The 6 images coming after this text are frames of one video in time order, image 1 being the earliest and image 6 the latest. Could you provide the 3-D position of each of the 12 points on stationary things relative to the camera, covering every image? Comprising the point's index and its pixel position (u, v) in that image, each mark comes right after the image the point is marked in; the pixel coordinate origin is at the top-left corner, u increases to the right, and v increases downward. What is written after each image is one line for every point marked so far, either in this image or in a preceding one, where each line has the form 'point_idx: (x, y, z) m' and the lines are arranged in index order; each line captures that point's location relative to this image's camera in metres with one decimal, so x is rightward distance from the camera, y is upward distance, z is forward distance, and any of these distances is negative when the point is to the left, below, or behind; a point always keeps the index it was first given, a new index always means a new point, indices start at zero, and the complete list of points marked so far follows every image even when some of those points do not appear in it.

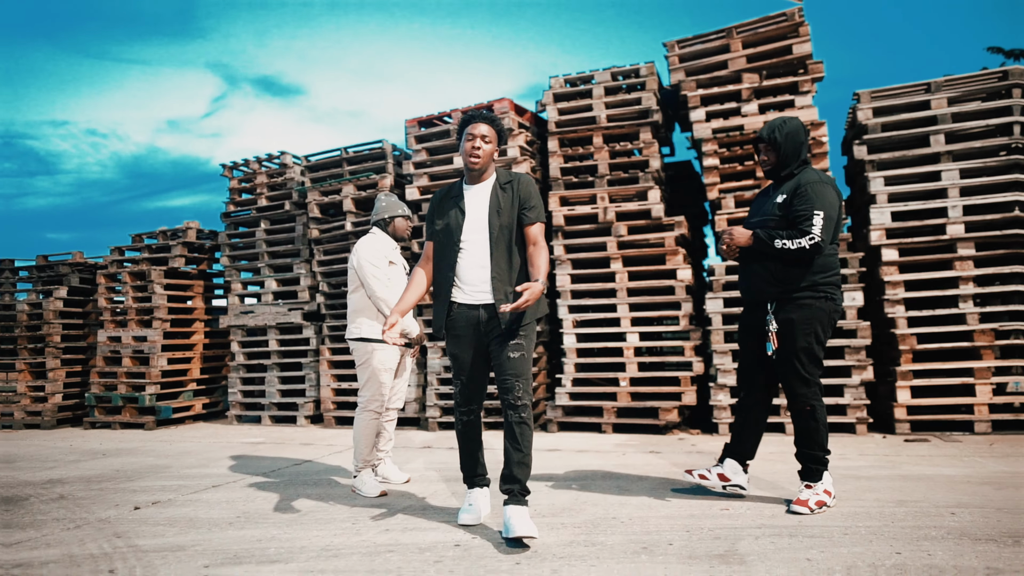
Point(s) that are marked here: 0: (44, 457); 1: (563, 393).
0: (-5.4, -2.0, +7.4) m
1: (+0.7, -1.3, +7.9) m
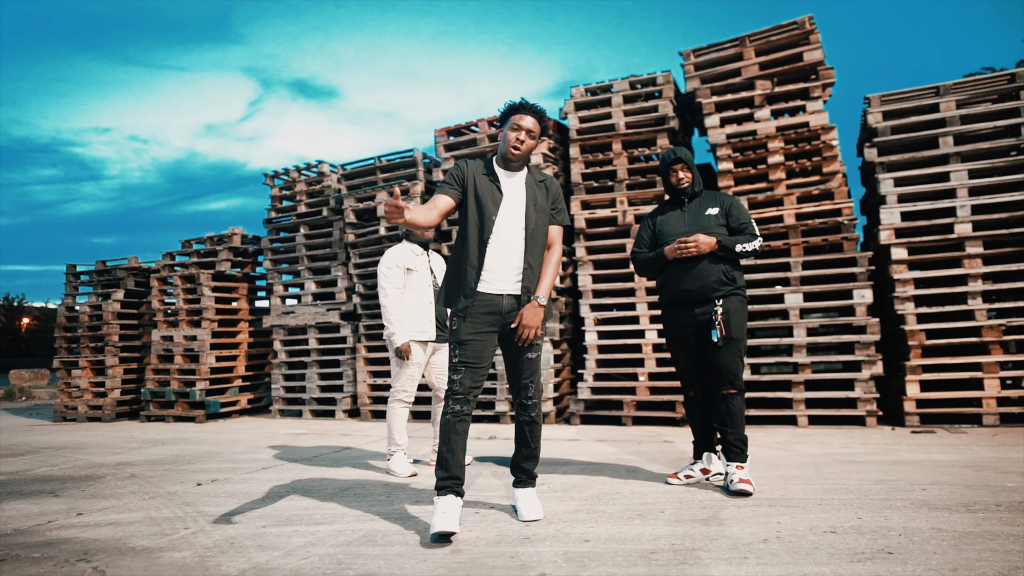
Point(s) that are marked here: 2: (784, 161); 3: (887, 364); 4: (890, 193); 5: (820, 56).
0: (-5.1, -2.0, +8.1) m
1: (+1.0, -1.3, +8.3) m
2: (+3.3, +1.5, +7.7) m
3: (+4.5, -0.9, +7.6) m
4: (+4.4, +1.1, +7.3) m
5: (+3.7, +2.8, +7.6) m
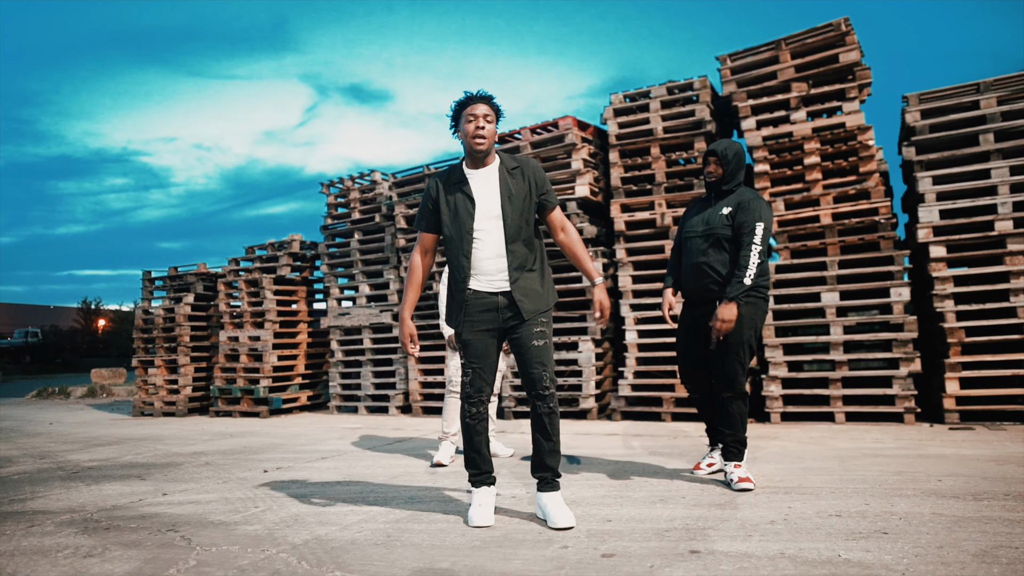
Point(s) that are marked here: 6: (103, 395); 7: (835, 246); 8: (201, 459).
0: (-4.6, -2.1, +8.8) m
1: (+1.5, -1.3, +8.6) m
2: (+3.8, +1.5, +7.8) m
3: (+5.0, -0.9, +7.6) m
4: (+4.8, +1.1, +7.3) m
5: (+4.2, +2.8, +7.7) m
6: (-12.5, -3.3, +19.2) m
7: (+3.9, +0.5, +7.6) m
8: (-3.3, -1.8, +6.7) m
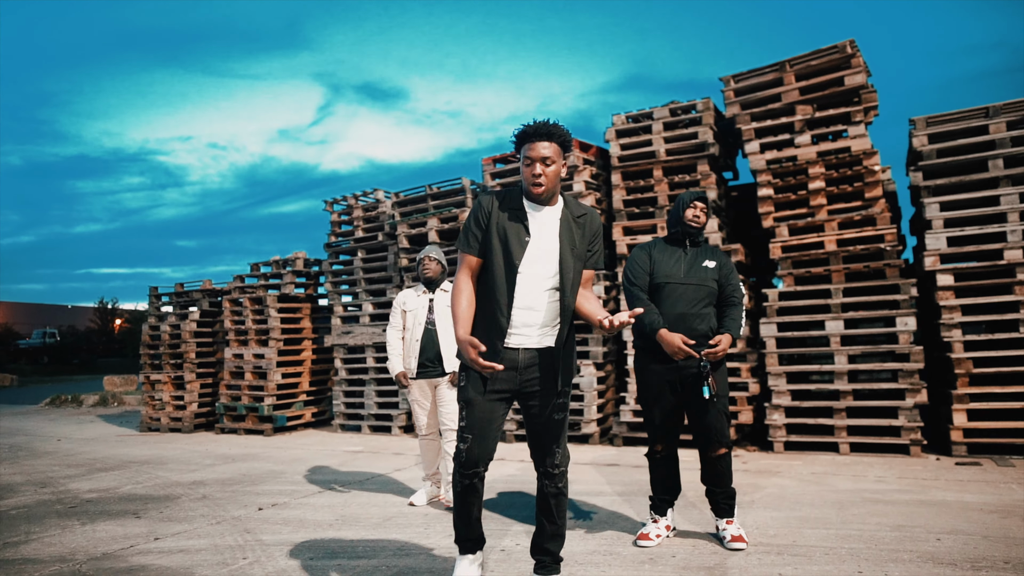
0: (-4.6, -2.4, +8.9) m
1: (+1.5, -1.6, +8.5) m
2: (+3.8, +1.2, +7.6) m
3: (+5.0, -1.2, +7.5) m
4: (+4.8, +0.8, +7.1) m
5: (+4.2, +2.5, +7.5) m
6: (-12.3, -3.6, +19.4) m
7: (+3.9, +0.2, +7.5) m
8: (-3.3, -2.2, +6.7) m
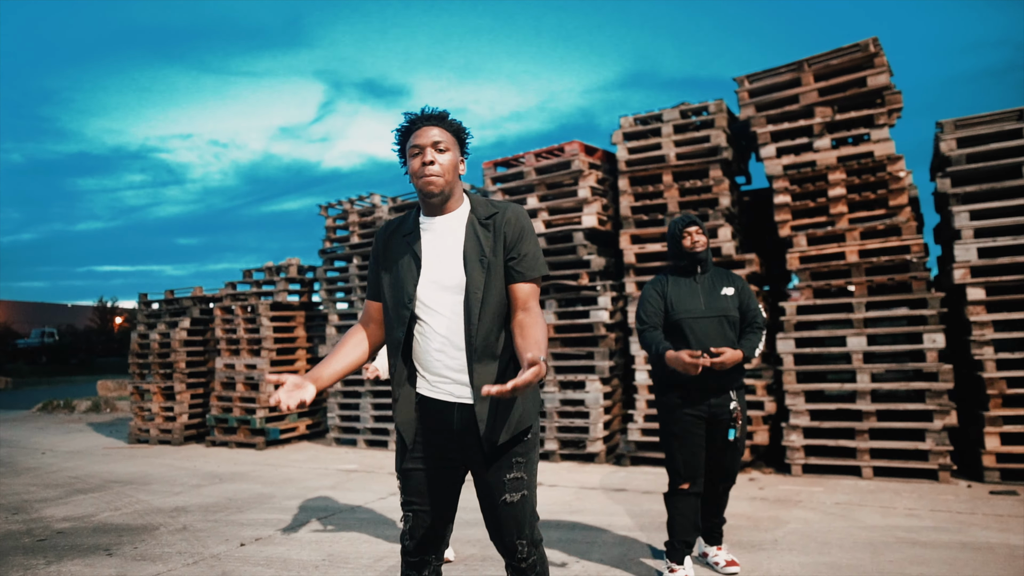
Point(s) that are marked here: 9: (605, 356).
0: (-4.5, -2.6, +8.5) m
1: (+1.6, -1.8, +8.1) m
2: (+3.8, +1.1, +7.2) m
3: (+5.0, -1.4, +7.1) m
4: (+4.8, +0.6, +6.7) m
5: (+4.2, +2.3, +7.1) m
6: (-12.2, -3.7, +19.0) m
7: (+3.9, 0.0, +7.0) m
8: (-3.3, -2.3, +6.3) m
9: (+1.2, -0.9, +8.4) m
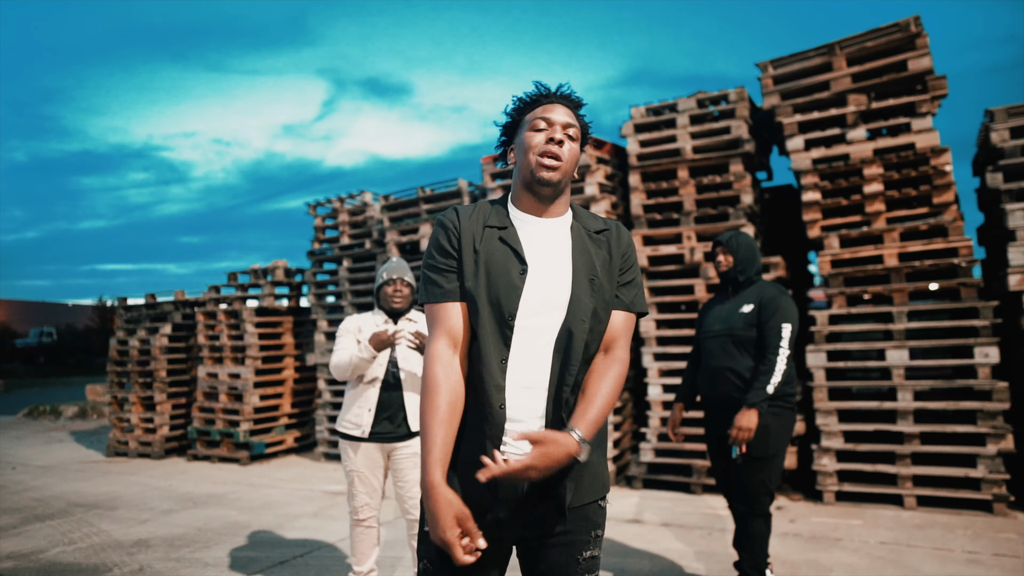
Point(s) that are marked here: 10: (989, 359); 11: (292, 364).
0: (-4.5, -2.6, +7.8) m
1: (+1.6, -1.9, +7.3) m
2: (+3.8, +1.0, +6.5) m
3: (+5.0, -1.5, +6.3) m
4: (+4.8, +0.6, +6.0) m
5: (+4.2, +2.3, +6.4) m
6: (-12.2, -3.7, +18.3) m
7: (+3.9, 0.0, +6.3) m
8: (-3.3, -2.4, +5.6) m
9: (+1.2, -1.0, +7.7) m
10: (+4.4, -0.7, +5.9) m
11: (-3.9, -1.3, +11.1) m
